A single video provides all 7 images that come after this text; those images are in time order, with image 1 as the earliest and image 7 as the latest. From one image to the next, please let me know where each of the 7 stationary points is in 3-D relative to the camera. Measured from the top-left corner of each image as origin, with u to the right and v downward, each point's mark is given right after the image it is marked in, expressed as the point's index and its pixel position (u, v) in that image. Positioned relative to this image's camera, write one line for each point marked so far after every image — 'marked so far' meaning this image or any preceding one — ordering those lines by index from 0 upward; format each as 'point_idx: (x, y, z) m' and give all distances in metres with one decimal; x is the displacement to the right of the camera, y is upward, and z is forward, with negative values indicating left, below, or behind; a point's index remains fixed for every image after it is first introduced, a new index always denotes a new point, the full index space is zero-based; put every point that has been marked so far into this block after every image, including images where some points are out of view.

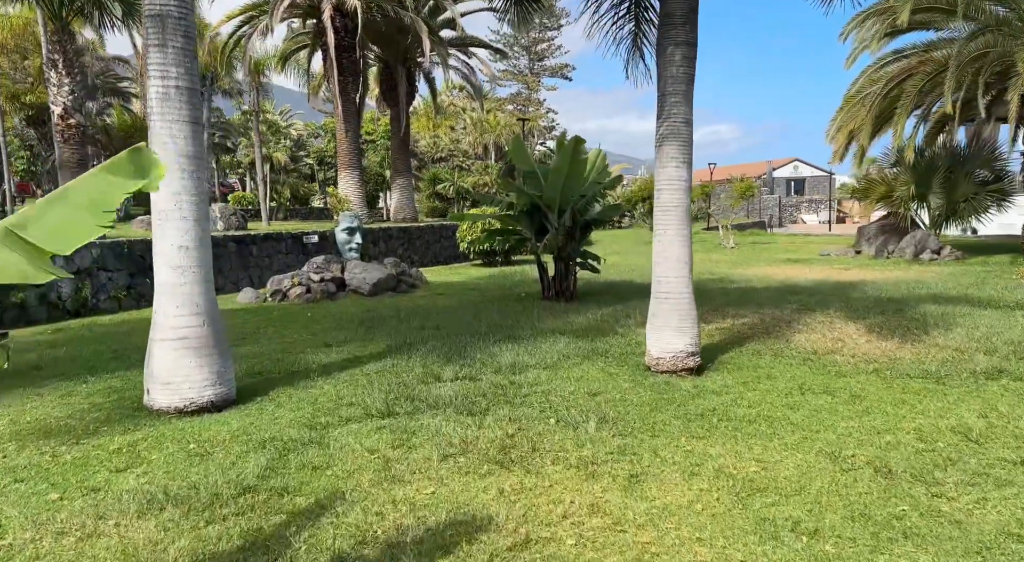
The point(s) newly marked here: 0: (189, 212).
0: (-2.4, +0.5, +5.7) m
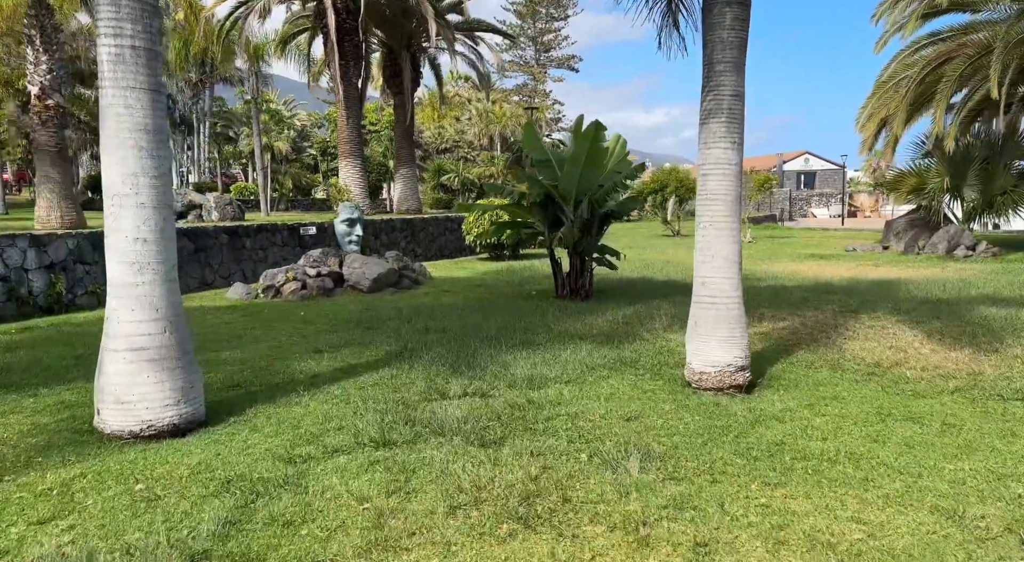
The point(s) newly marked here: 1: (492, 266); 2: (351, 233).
0: (-2.3, +0.5, +4.8) m
1: (-0.4, +0.3, +16.3) m
2: (-3.1, +0.9, +14.7) m
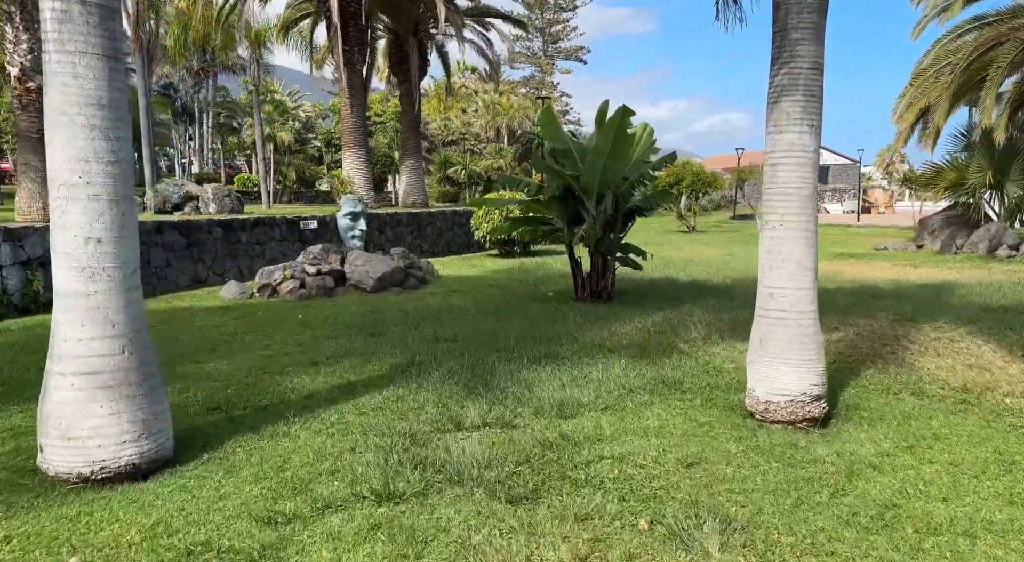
0: (-2.1, +0.5, +3.9) m
1: (-0.2, +0.3, +15.4) m
2: (-2.9, +1.0, +13.8) m
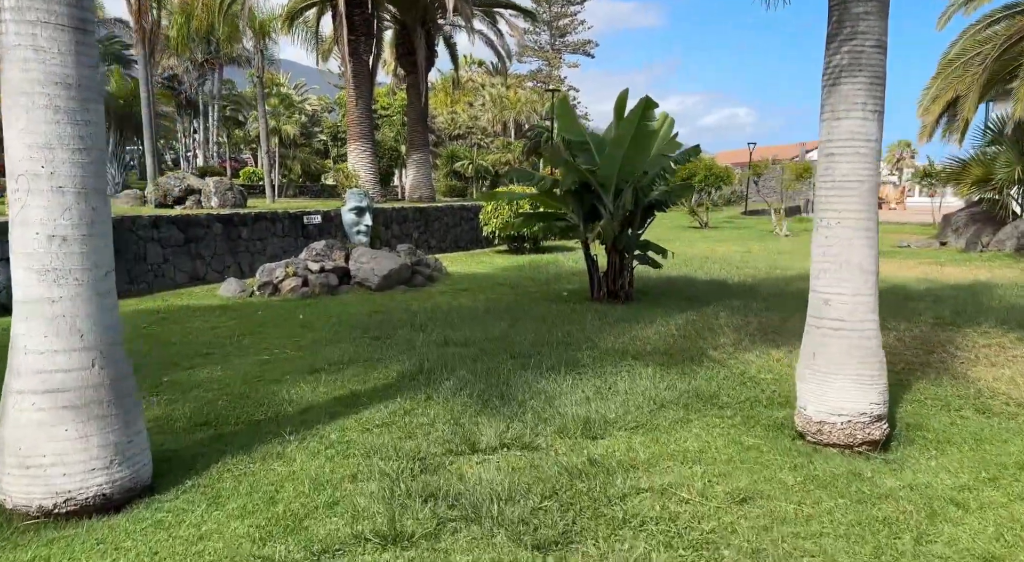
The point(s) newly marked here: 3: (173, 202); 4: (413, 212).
0: (-2.0, +0.5, +3.4) m
1: (0.0, +0.4, +14.9) m
2: (-2.7, +1.0, +13.3) m
3: (-8.1, +1.9, +18.3) m
4: (-2.1, +1.5, +16.0) m
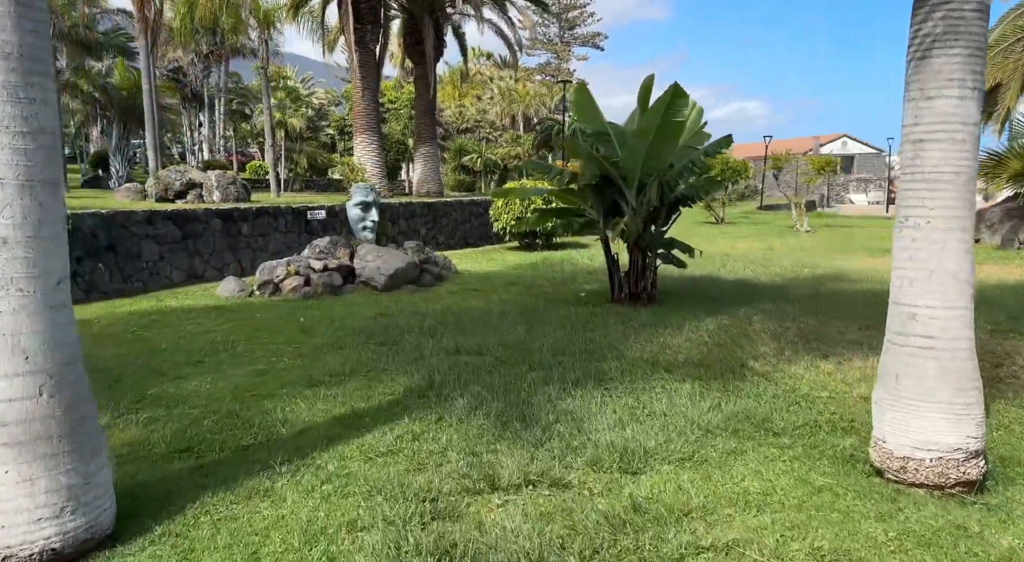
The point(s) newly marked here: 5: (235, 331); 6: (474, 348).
0: (-1.9, +0.4, +2.8) m
1: (+0.2, +0.4, +14.3) m
2: (-2.5, +1.1, +12.7) m
3: (-7.9, +2.0, +17.7) m
4: (-1.8, +1.5, +15.4) m
5: (-2.8, -0.5, +7.6) m
6: (-0.3, -0.6, +6.4) m
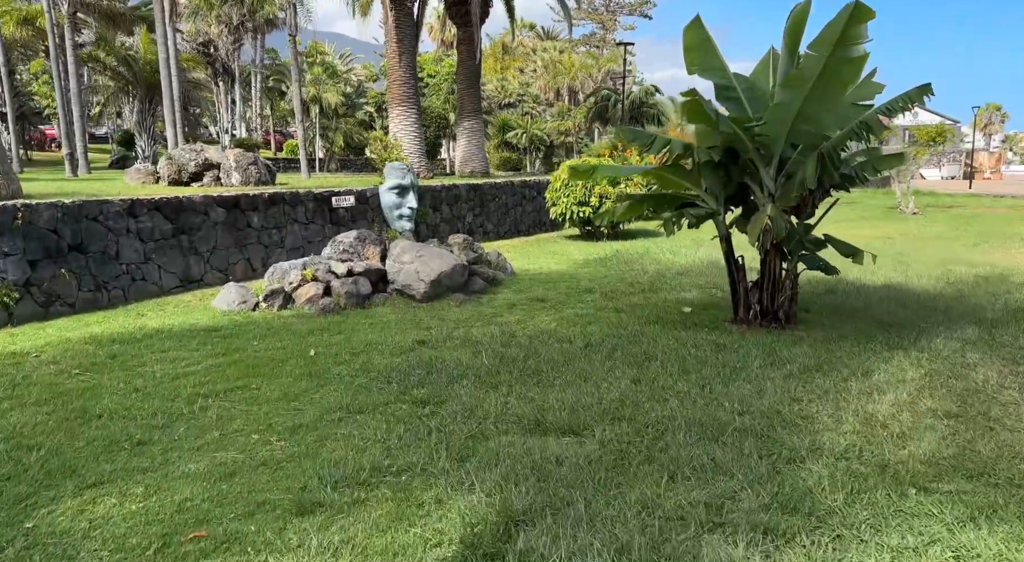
0: (-1.5, +0.1, +0.6) m
1: (+1.2, +0.5, +11.9) m
2: (-1.5, +1.0, +10.4) m
3: (-6.7, +2.1, +15.7) m
4: (-0.8, +1.6, +13.1) m
5: (-2.1, -0.6, +5.4) m
6: (+0.3, -0.7, +4.1) m
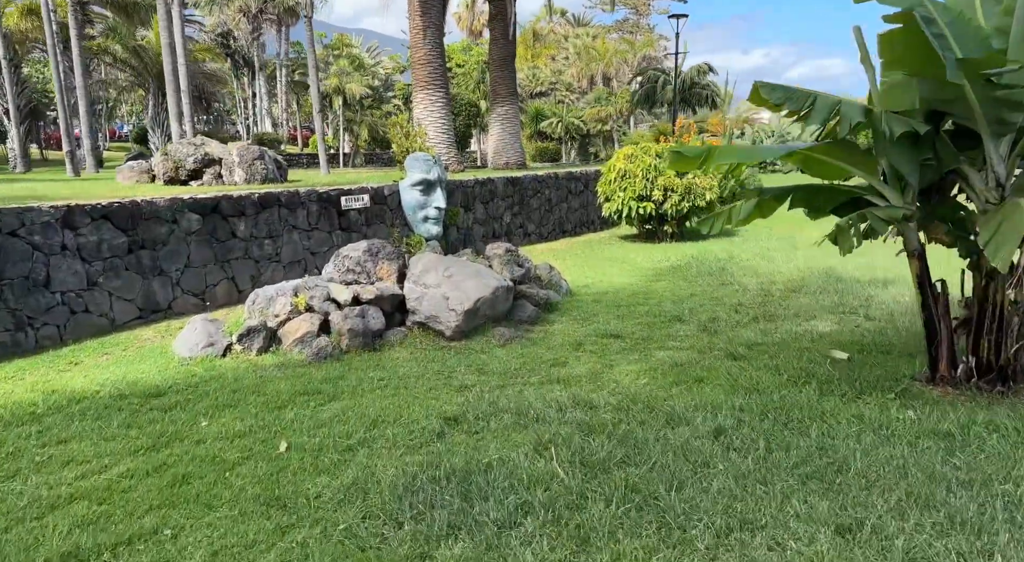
0: (-1.3, -0.2, -1.6) m
1: (+1.9, +0.3, +9.6) m
2: (-0.9, +0.8, +8.3) m
3: (-5.9, +1.9, +13.7) m
4: (-0.1, +1.4, +10.9) m
5: (-1.7, -0.9, +3.3) m
6: (+0.6, -1.0, +1.9) m
